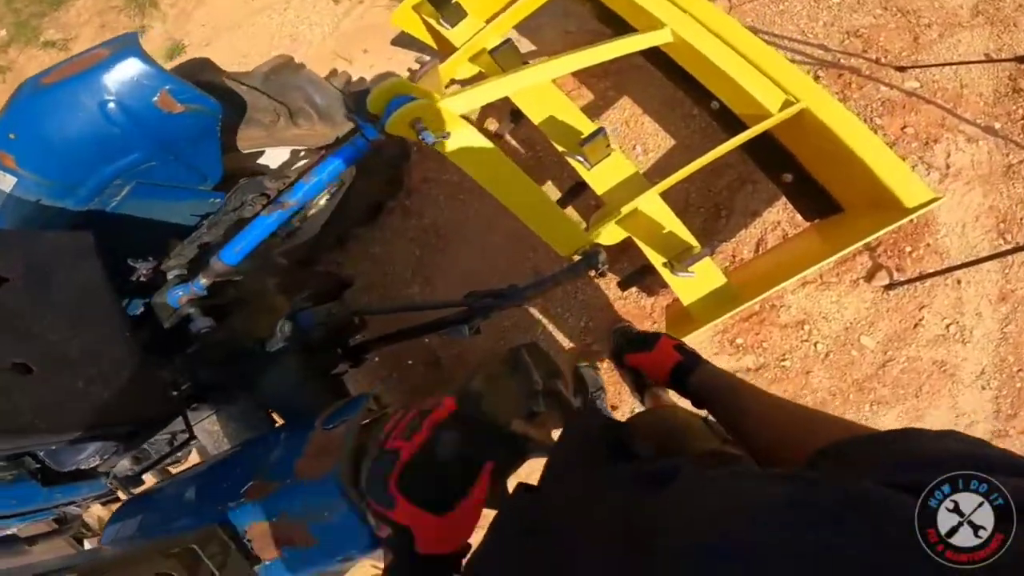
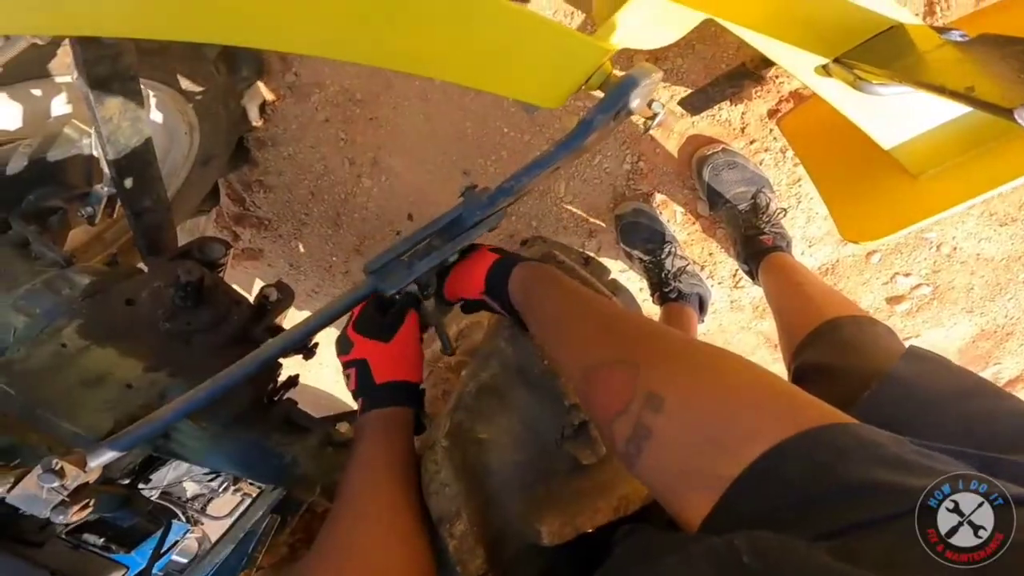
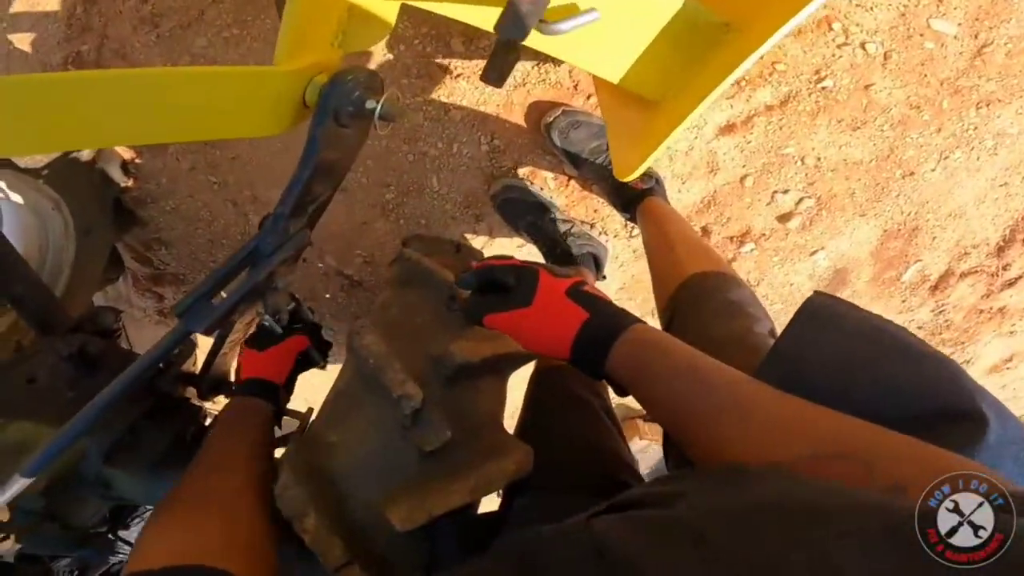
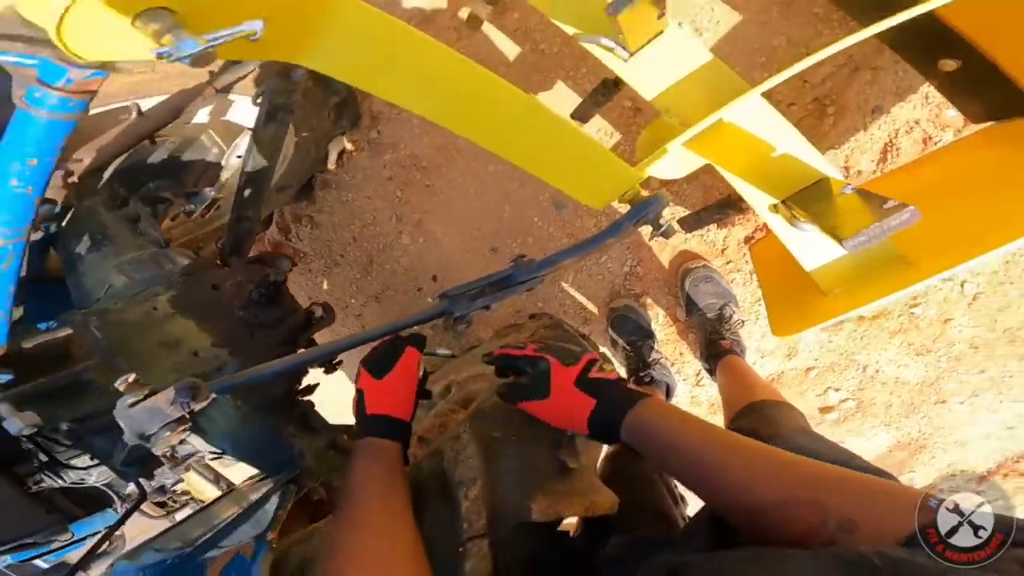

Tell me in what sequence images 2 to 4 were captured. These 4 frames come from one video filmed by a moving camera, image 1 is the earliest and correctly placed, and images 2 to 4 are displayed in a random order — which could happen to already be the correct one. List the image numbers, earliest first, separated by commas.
3, 2, 4
